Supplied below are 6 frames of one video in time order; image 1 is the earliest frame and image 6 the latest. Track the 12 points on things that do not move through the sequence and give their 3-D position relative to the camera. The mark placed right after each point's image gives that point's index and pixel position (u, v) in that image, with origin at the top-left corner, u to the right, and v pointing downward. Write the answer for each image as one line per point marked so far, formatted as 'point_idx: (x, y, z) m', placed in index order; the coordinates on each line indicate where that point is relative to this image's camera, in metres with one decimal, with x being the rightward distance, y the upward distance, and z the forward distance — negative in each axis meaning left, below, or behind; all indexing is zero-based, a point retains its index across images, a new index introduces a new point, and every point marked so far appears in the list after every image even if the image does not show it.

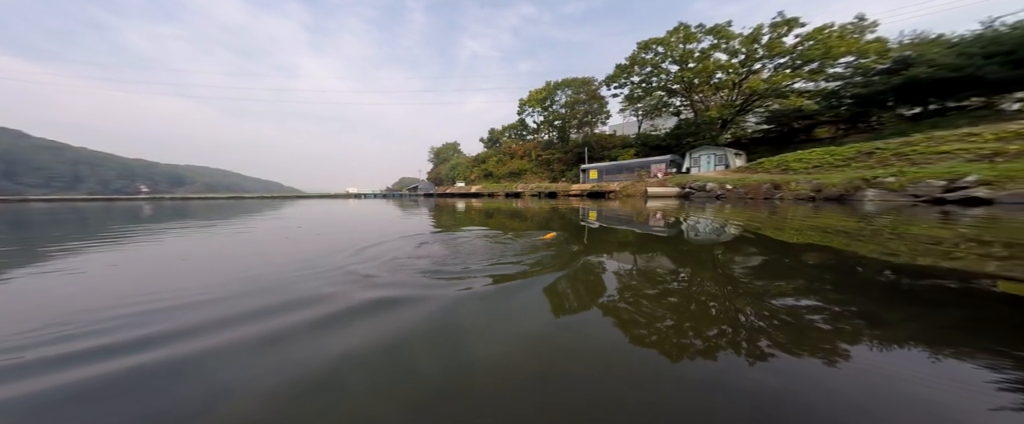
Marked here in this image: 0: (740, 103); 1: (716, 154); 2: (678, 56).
0: (+14.4, +6.9, +17.5) m
1: (+12.6, +3.5, +17.0) m
2: (+10.6, +9.9, +17.8) m
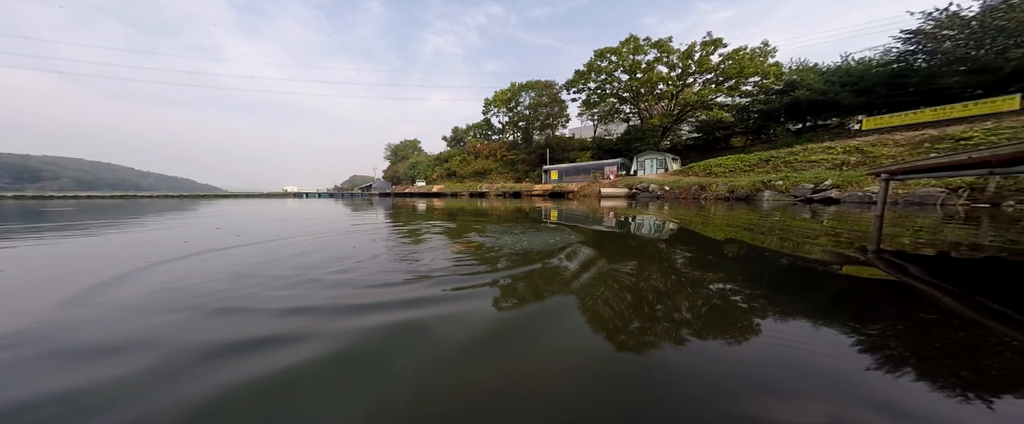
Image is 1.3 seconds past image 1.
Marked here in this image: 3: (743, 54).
0: (+11.8, +6.9, +19.3) m
1: (+10.0, +3.6, +18.6) m
2: (+7.9, +10.0, +19.1) m
3: (+14.9, +9.8, +17.1) m
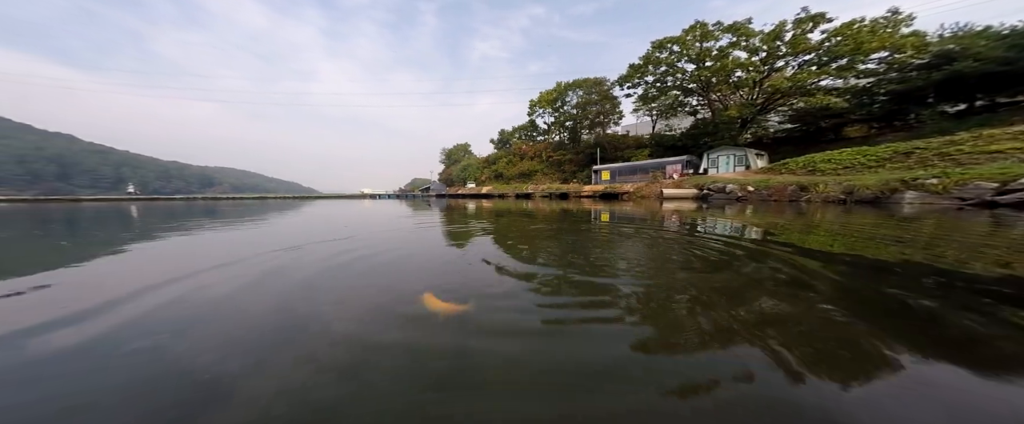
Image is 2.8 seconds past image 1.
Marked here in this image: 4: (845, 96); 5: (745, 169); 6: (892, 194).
0: (+15.2, +6.7, +16.9) m
1: (+13.3, +3.4, +16.5) m
2: (+11.4, +9.8, +17.4) m
3: (+18.0, +9.5, +14.4) m
4: (+18.4, +6.4, +15.3) m
5: (+13.7, +2.5, +16.2) m
6: (+11.7, +0.6, +8.6) m
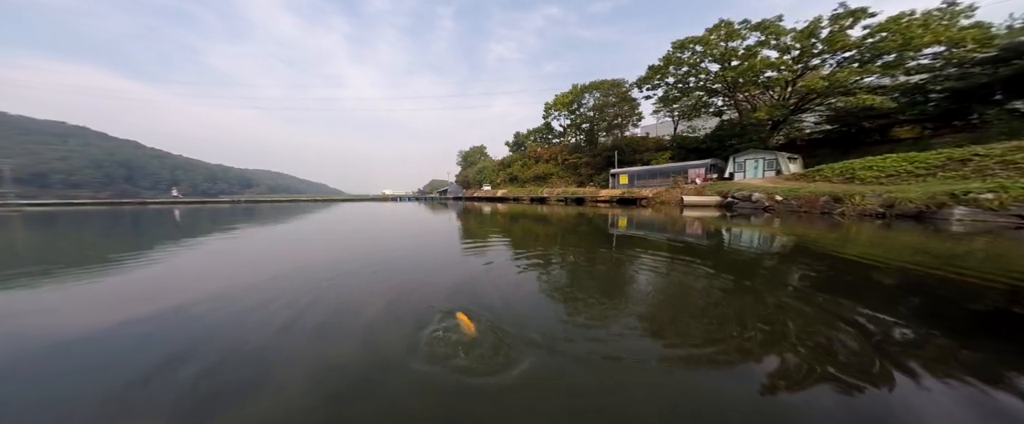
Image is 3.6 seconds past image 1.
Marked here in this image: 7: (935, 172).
0: (+16.2, +6.3, +16.1) m
1: (+14.3, +3.0, +15.7) m
2: (+12.5, +9.5, +16.7) m
3: (+19.0, +9.2, +13.4) m
4: (+19.3, +6.0, +14.3) m
5: (+14.6, +2.2, +15.3) m
6: (+12.2, +0.3, +7.8) m
7: (+14.5, +1.5, +9.6) m
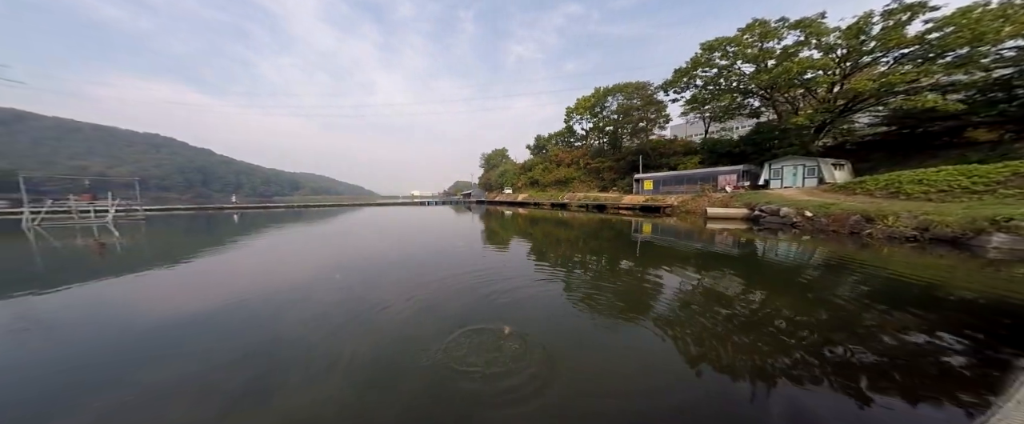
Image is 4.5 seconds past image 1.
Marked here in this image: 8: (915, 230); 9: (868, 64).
0: (+17.4, +5.7, +14.8) m
1: (+15.3, +2.5, +14.6) m
2: (+13.7, +8.9, +15.7) m
3: (+19.9, +8.5, +12.0) m
4: (+20.3, +5.4, +12.8) m
5: (+15.6, +1.6, +14.1) m
6: (+12.6, -0.2, +6.9) m
7: (+15.0, +1.0, +8.4) m
8: (+12.3, -0.2, +7.9) m
9: (+17.7, +7.5, +14.0) m
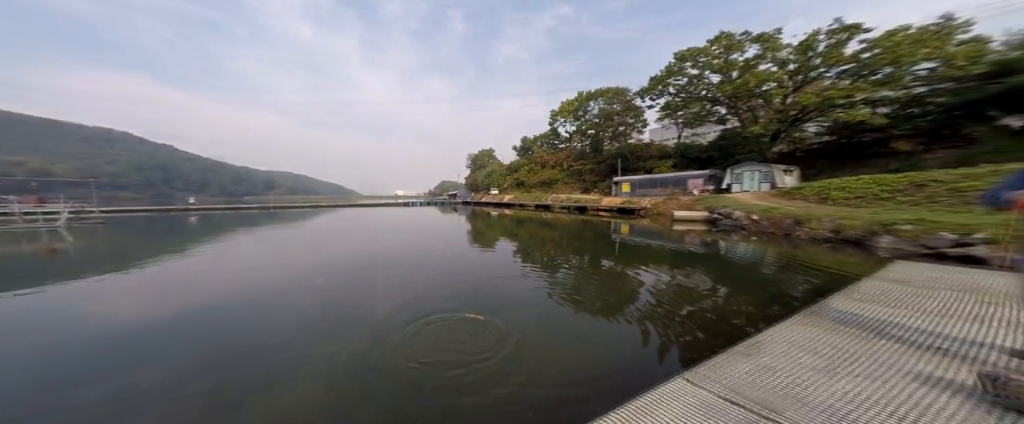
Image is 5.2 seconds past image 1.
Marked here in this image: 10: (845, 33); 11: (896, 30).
0: (+16.2, +5.6, +15.9) m
1: (+14.2, +2.4, +15.6) m
2: (+12.5, +8.8, +16.7) m
3: (+18.9, +8.5, +13.2) m
4: (+19.2, +5.3, +14.0) m
5: (+14.5, +1.5, +15.2) m
6: (+11.8, -0.2, +7.8) m
7: (+14.2, +0.9, +9.4) m
8: (+11.5, -0.3, +8.8) m
9: (+16.6, +7.4, +15.1) m
10: (+17.1, +9.2, +14.2) m
11: (+19.0, +9.0, +13.6) m
